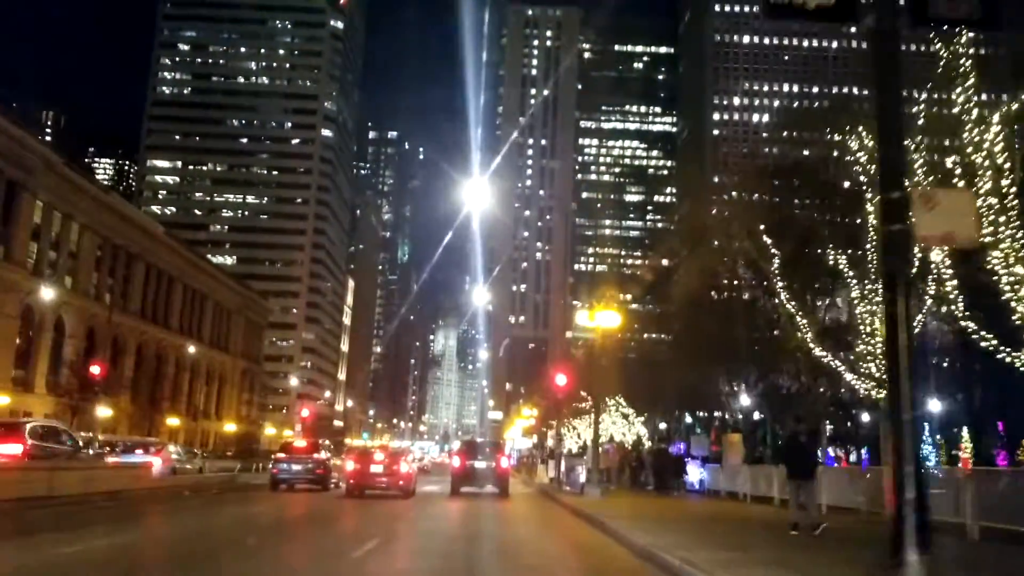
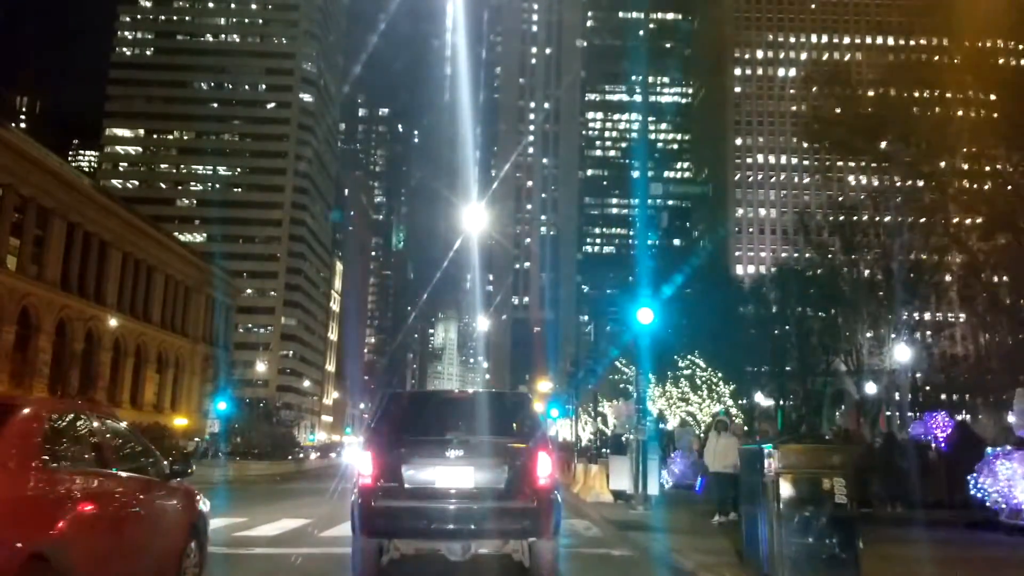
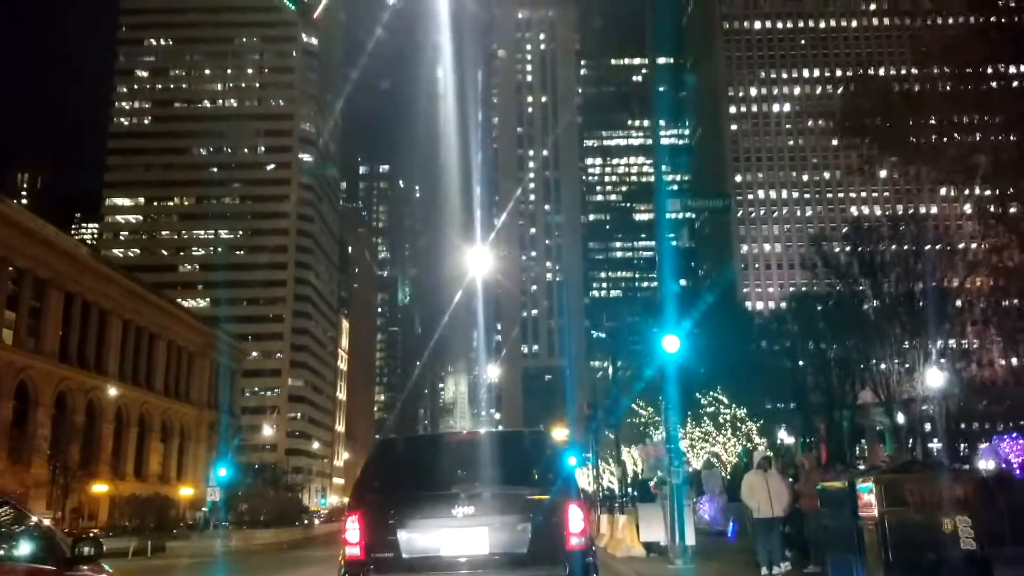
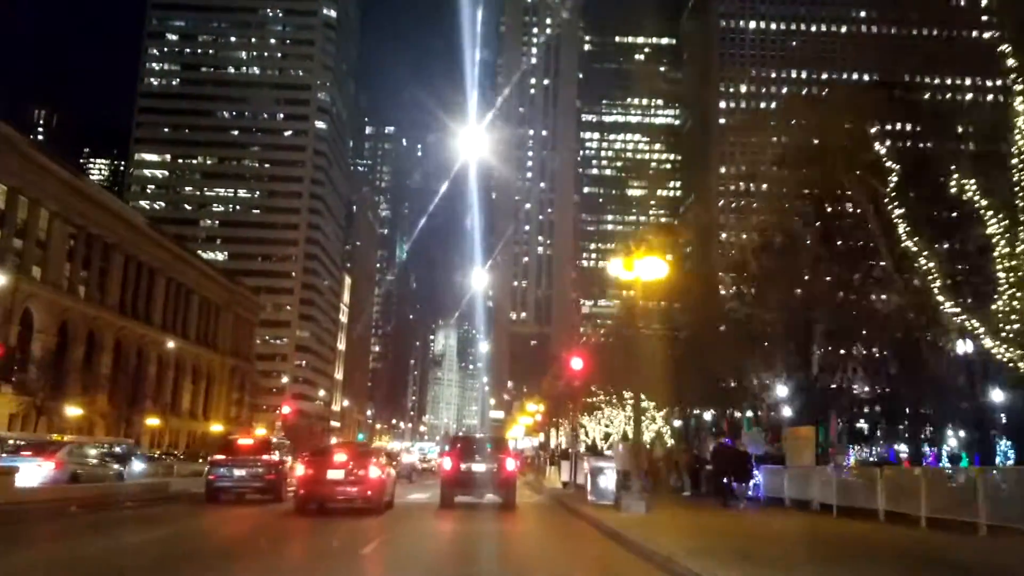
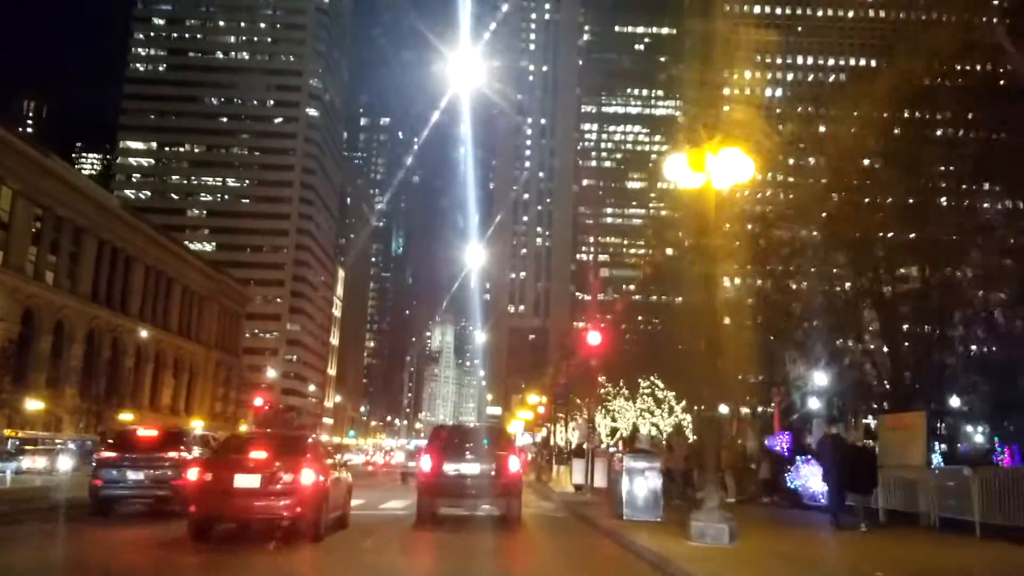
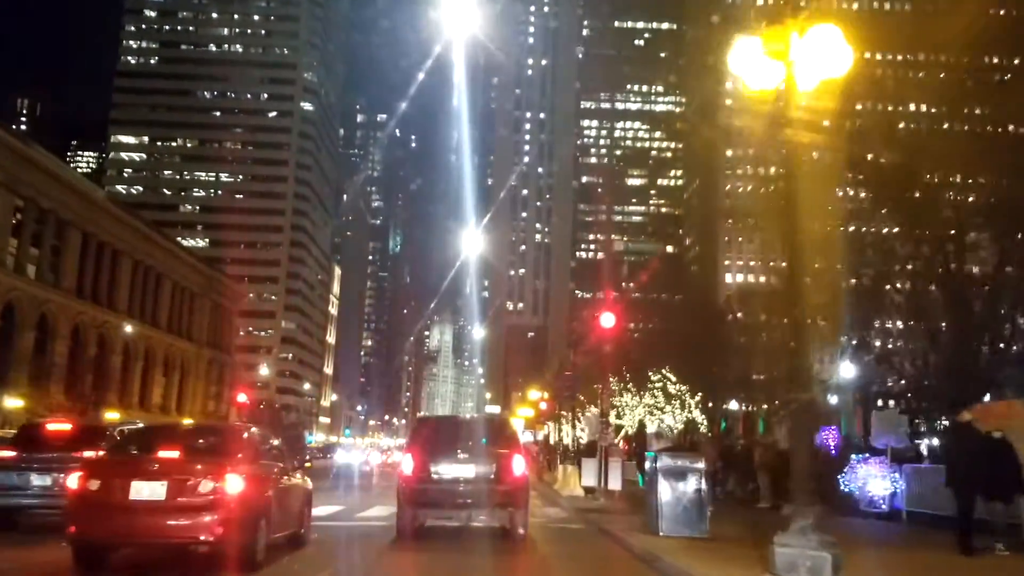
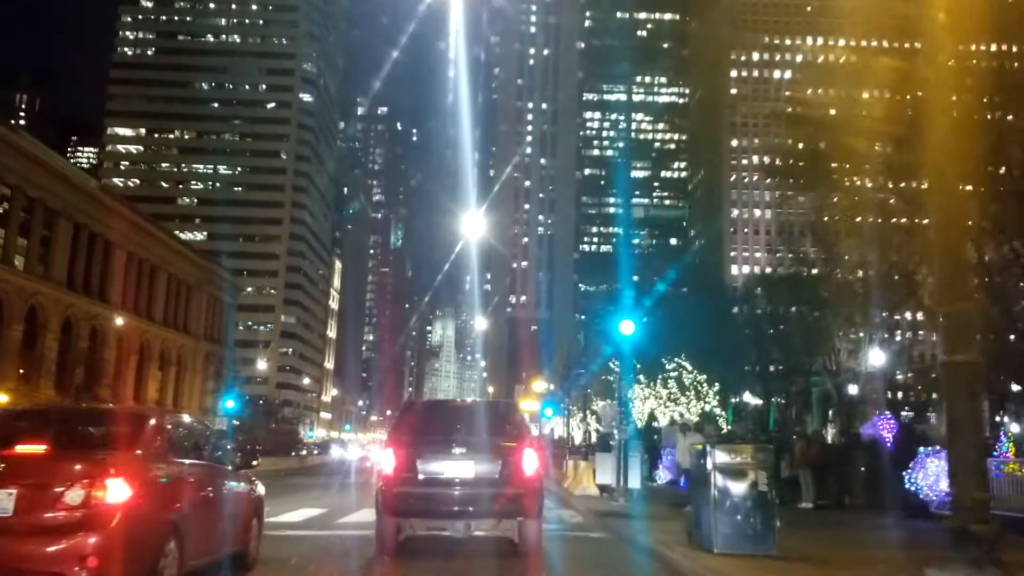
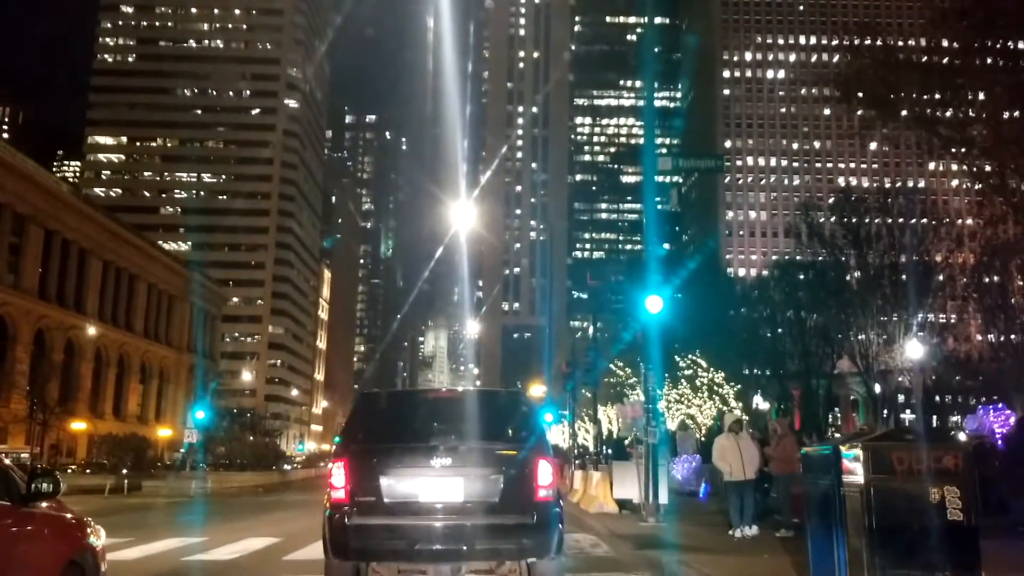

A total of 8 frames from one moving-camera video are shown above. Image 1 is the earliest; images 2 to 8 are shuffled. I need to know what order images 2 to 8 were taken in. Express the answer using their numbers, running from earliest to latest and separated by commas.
4, 5, 6, 7, 2, 3, 8
